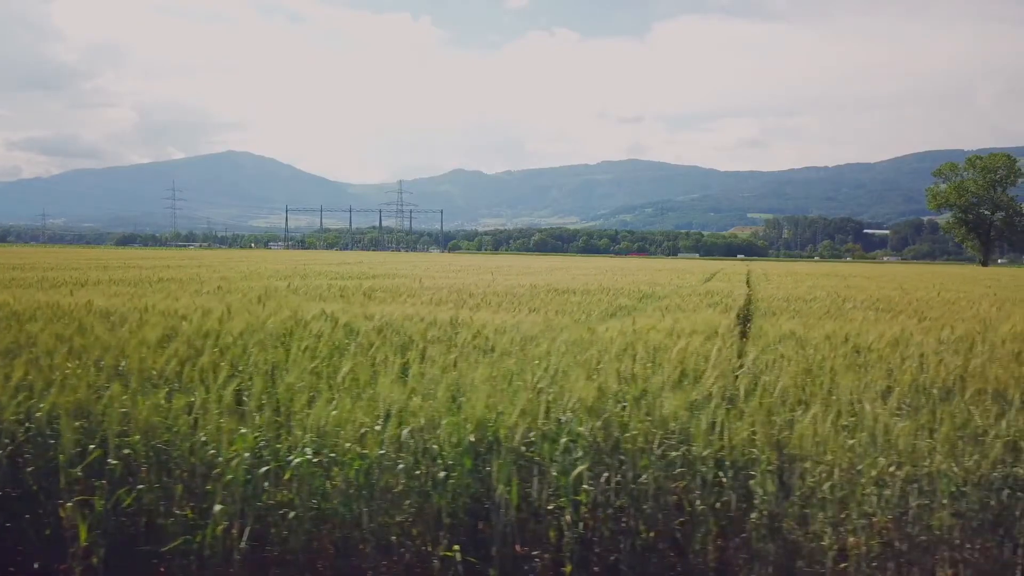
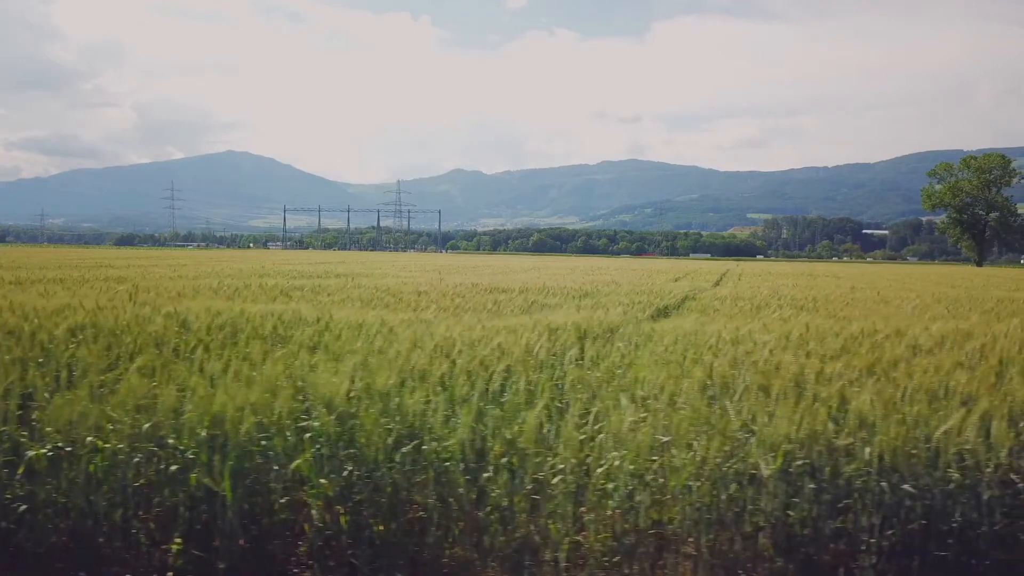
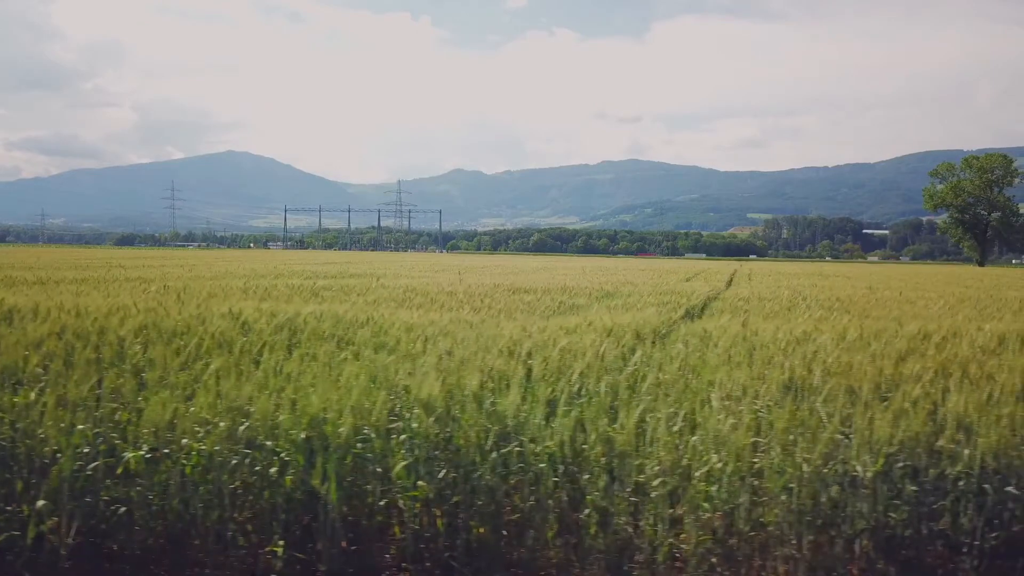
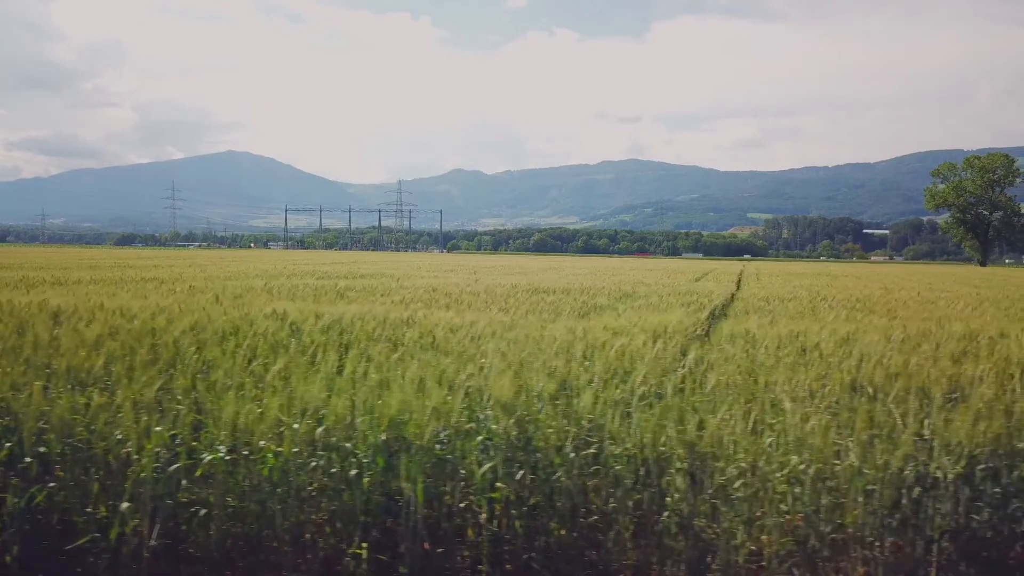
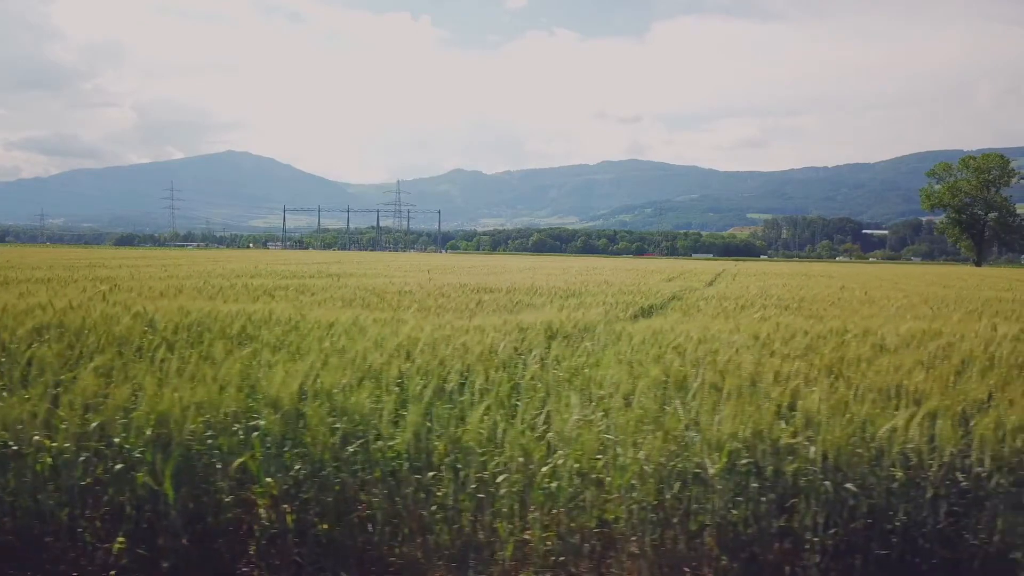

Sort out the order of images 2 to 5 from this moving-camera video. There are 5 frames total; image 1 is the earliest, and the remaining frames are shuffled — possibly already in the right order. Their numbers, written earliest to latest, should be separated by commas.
4, 3, 2, 5
